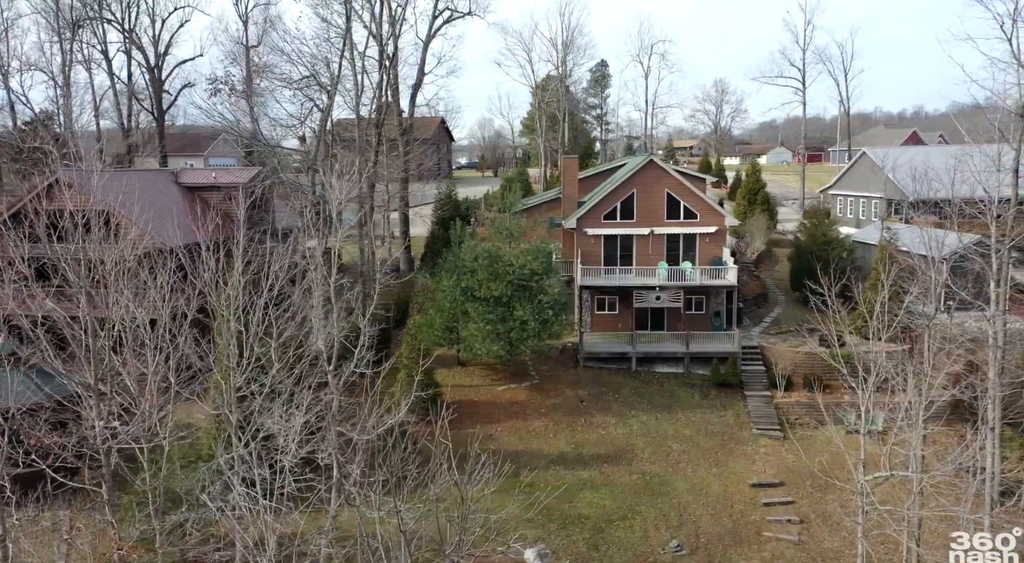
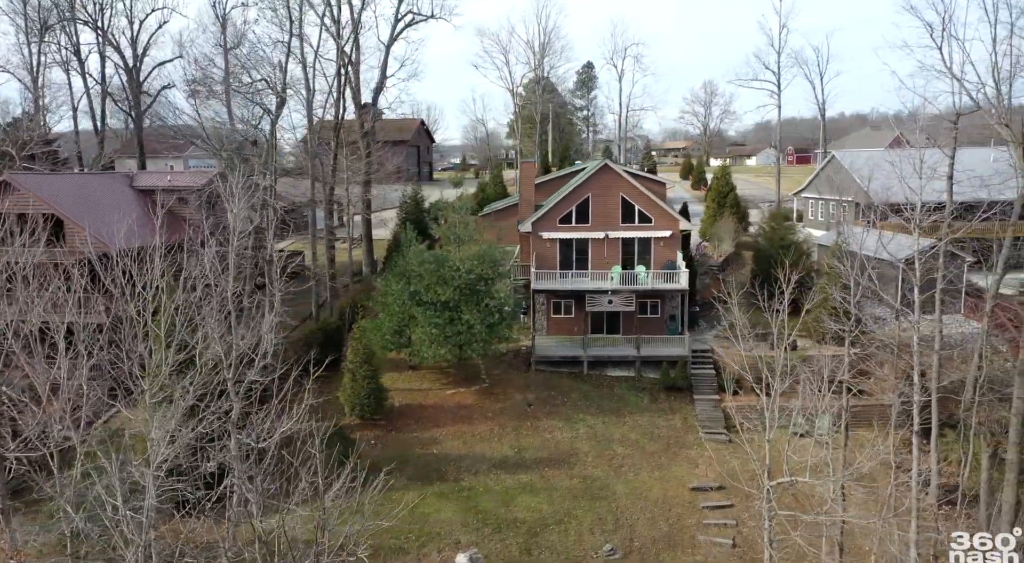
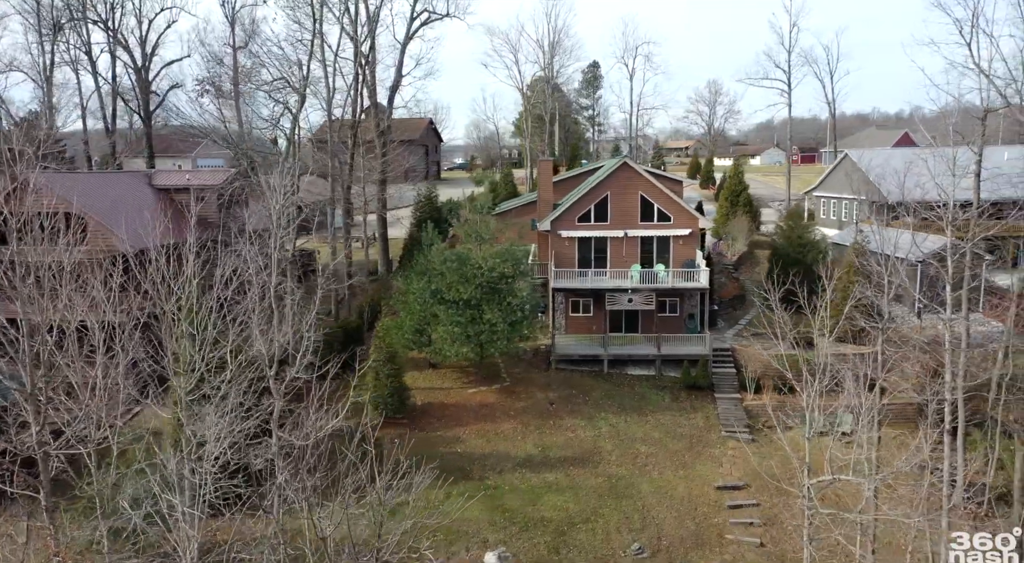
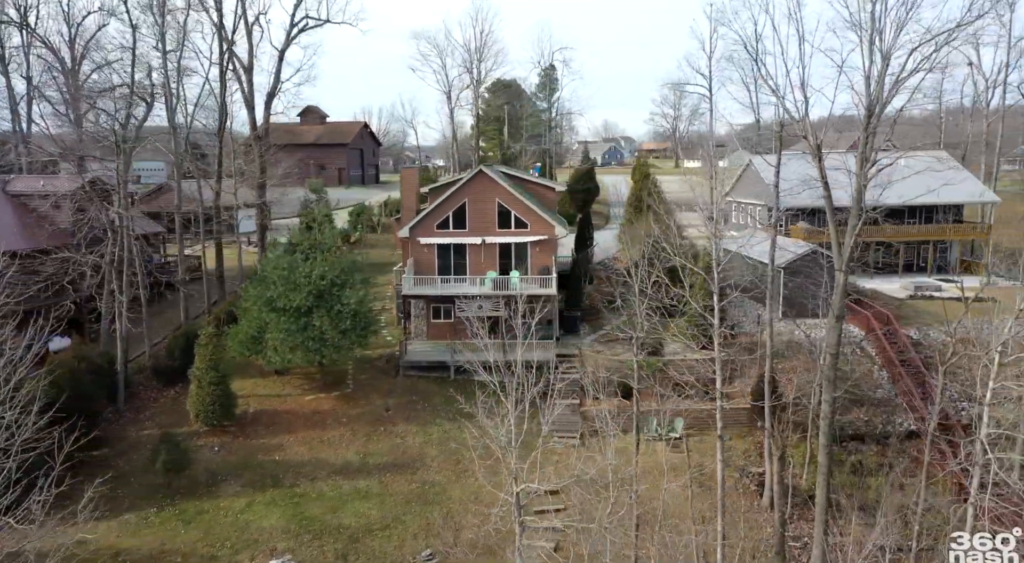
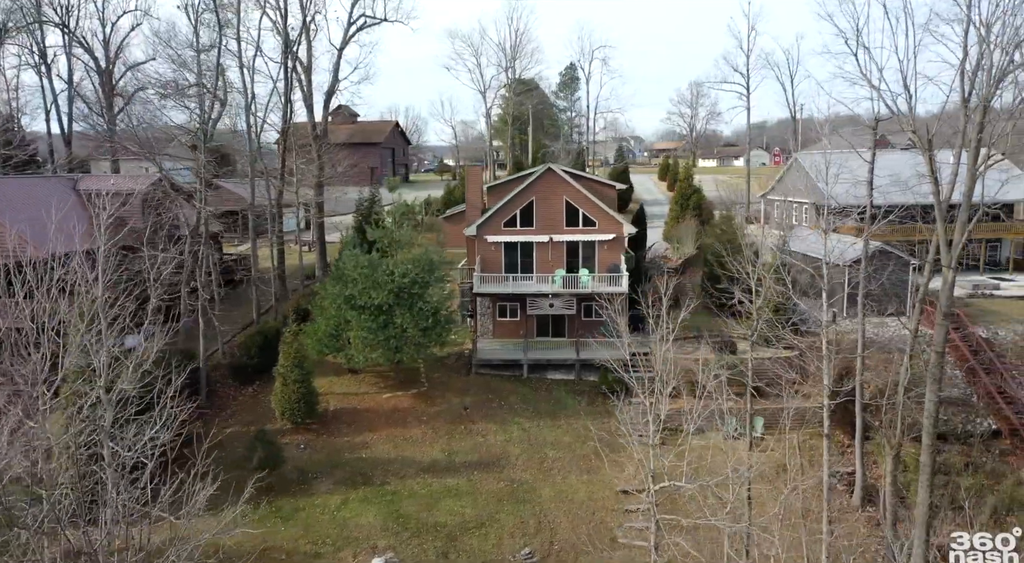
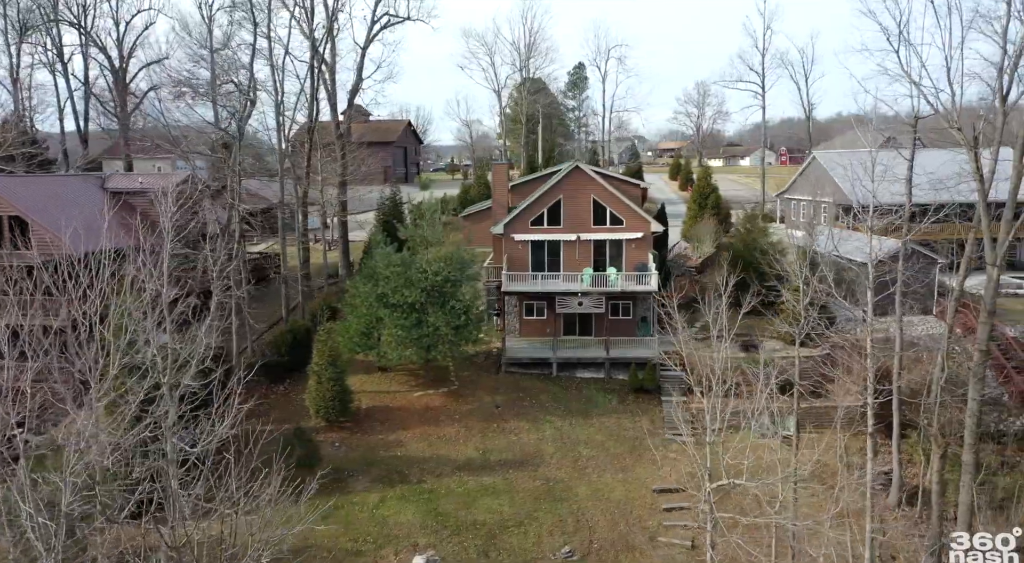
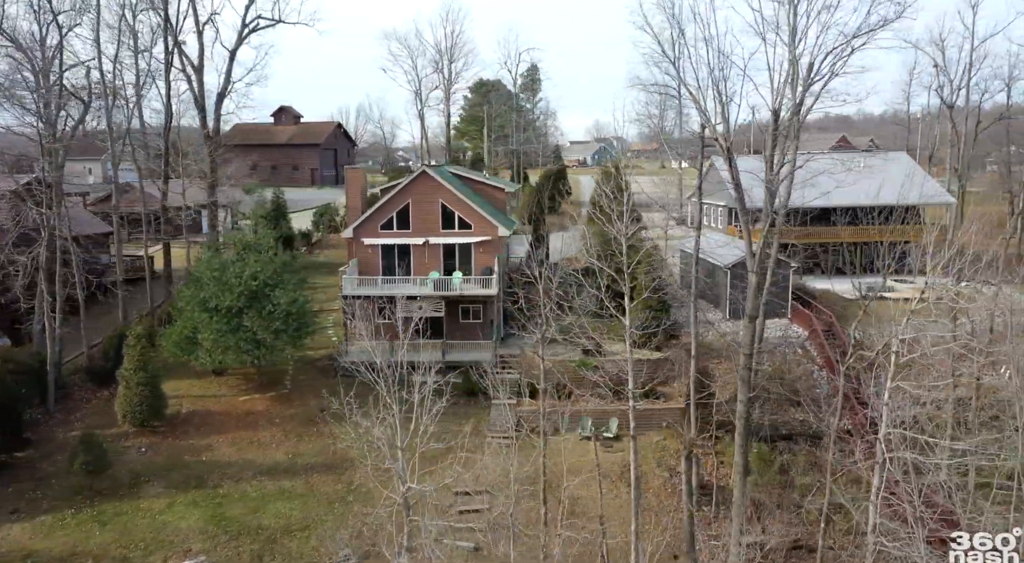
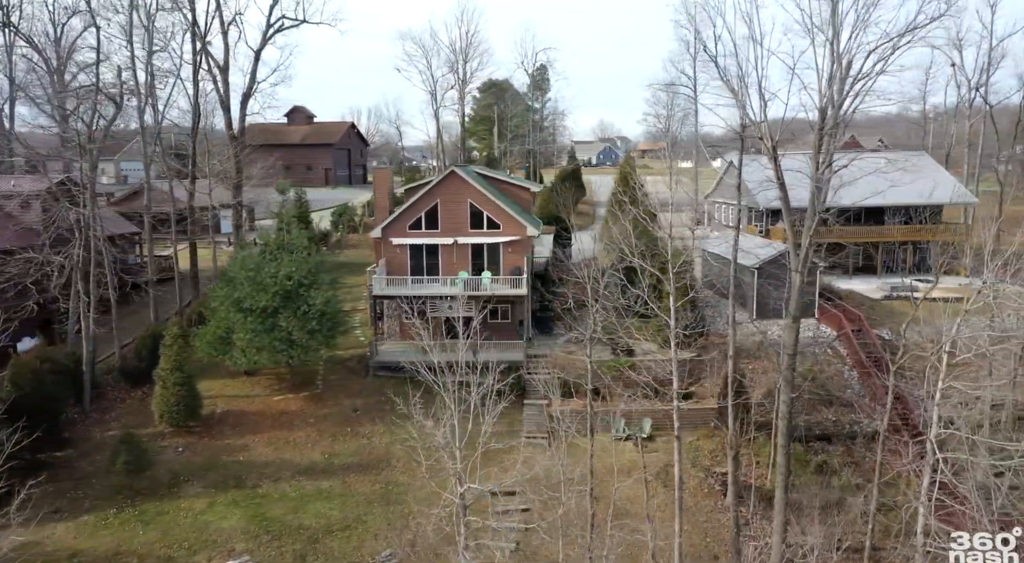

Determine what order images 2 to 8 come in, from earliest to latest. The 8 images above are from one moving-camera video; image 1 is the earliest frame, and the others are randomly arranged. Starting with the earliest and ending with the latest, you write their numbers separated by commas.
3, 2, 6, 5, 4, 8, 7
